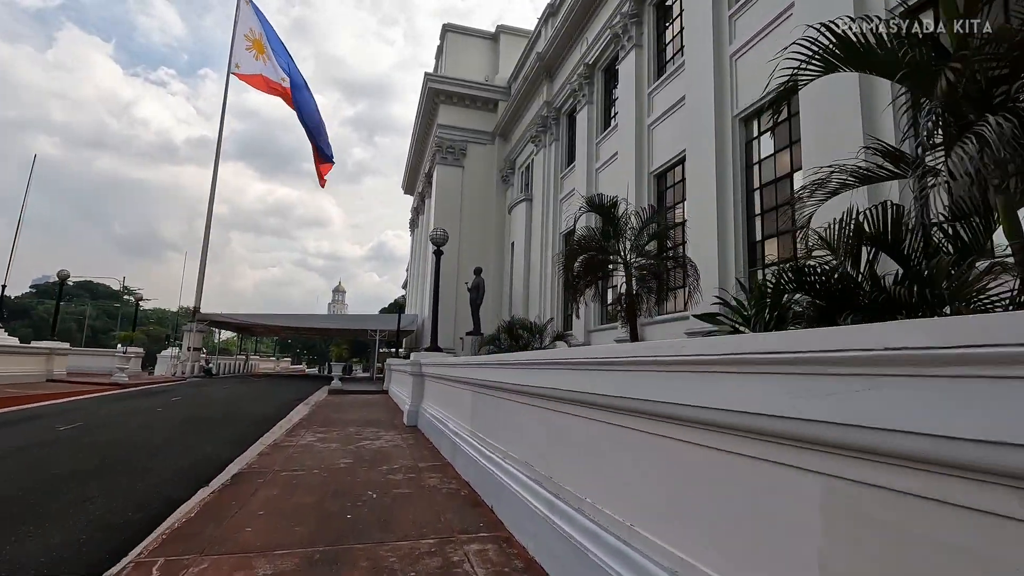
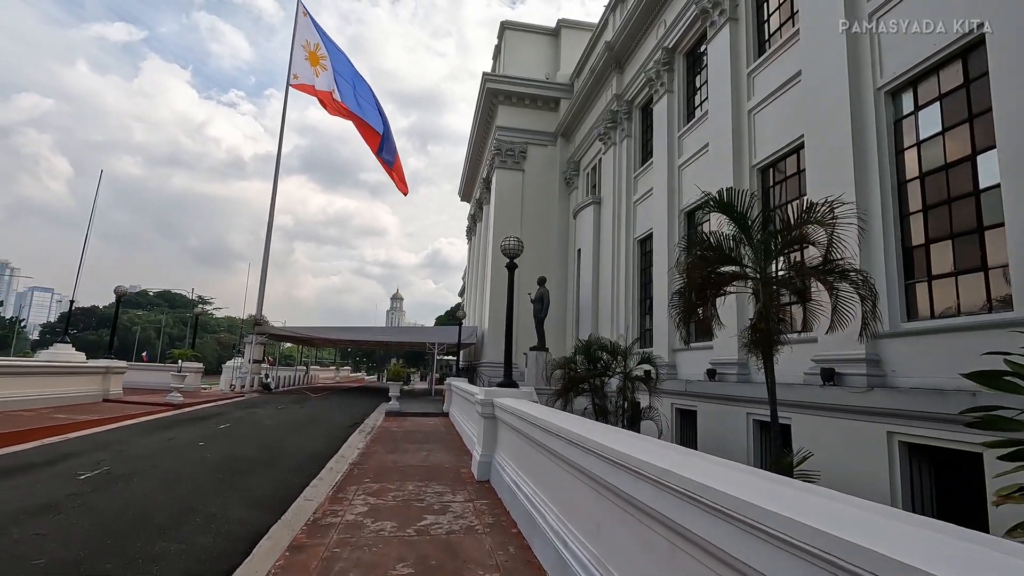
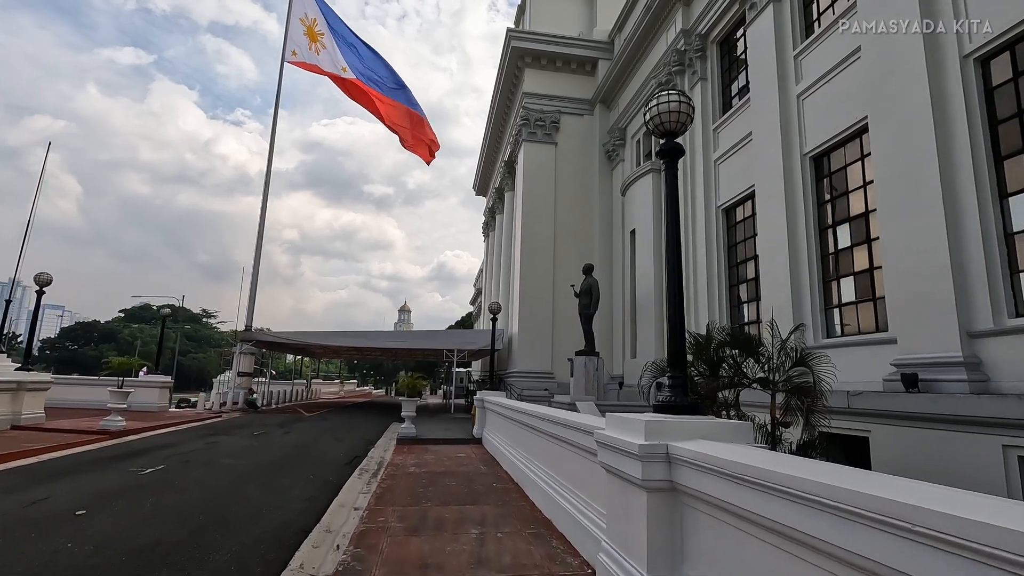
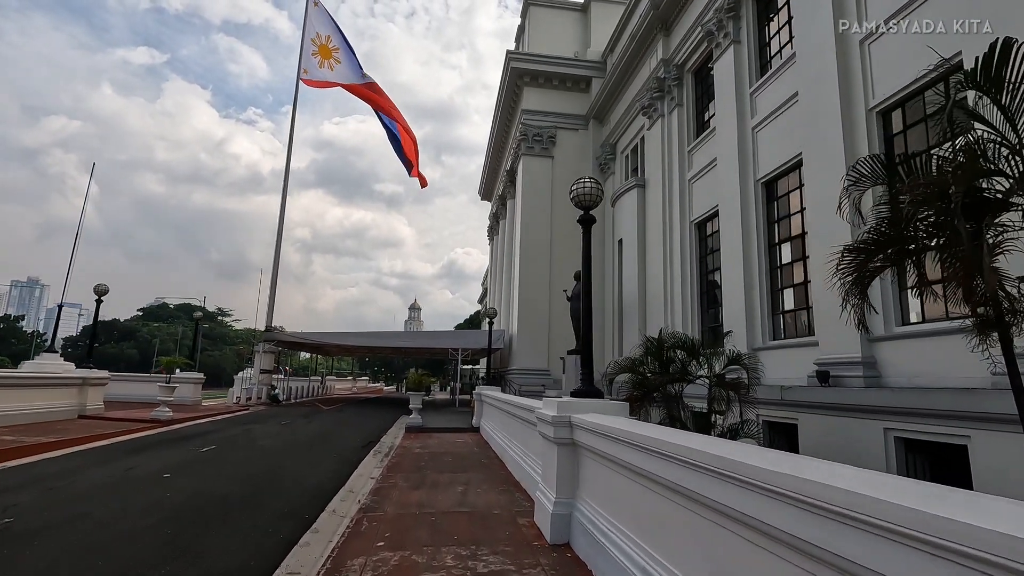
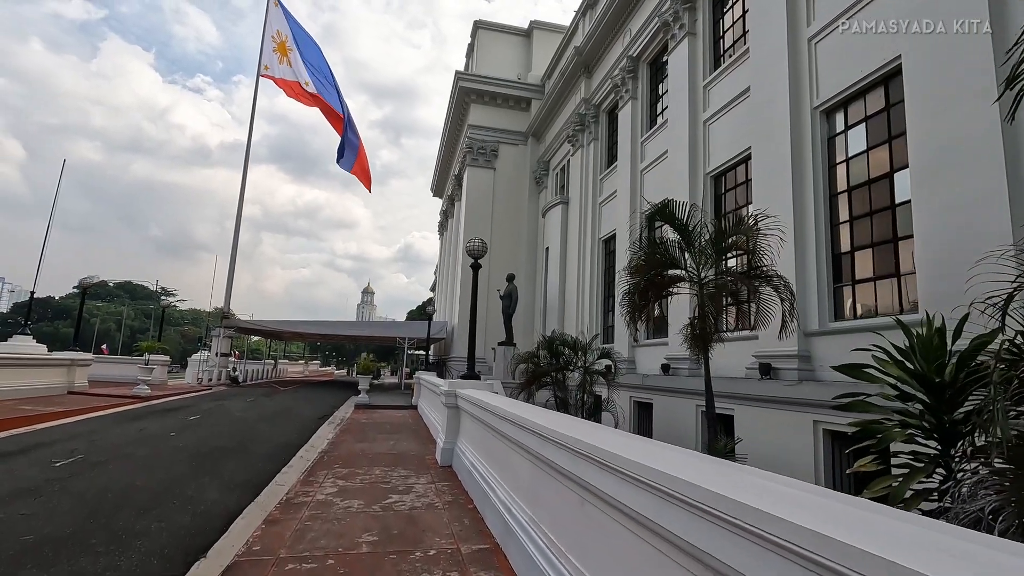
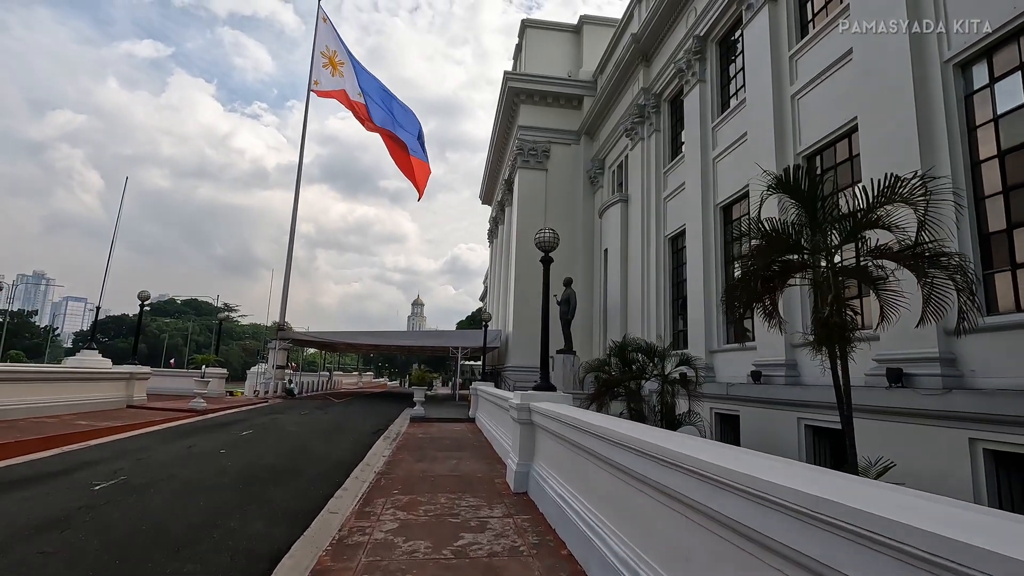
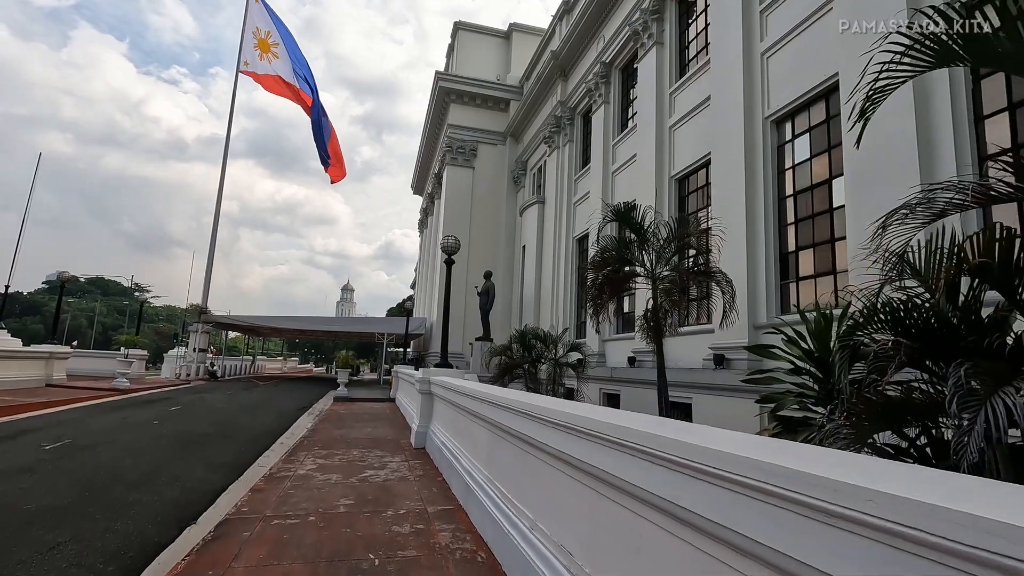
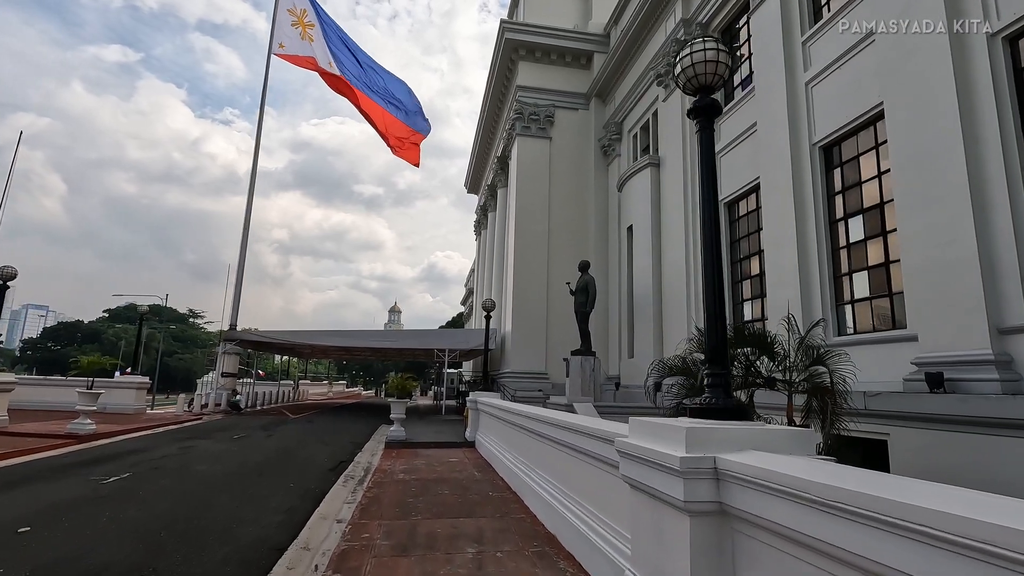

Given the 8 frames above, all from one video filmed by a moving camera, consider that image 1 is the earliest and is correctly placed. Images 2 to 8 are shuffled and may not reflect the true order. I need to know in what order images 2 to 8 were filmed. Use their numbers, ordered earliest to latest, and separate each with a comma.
7, 5, 2, 6, 4, 3, 8
